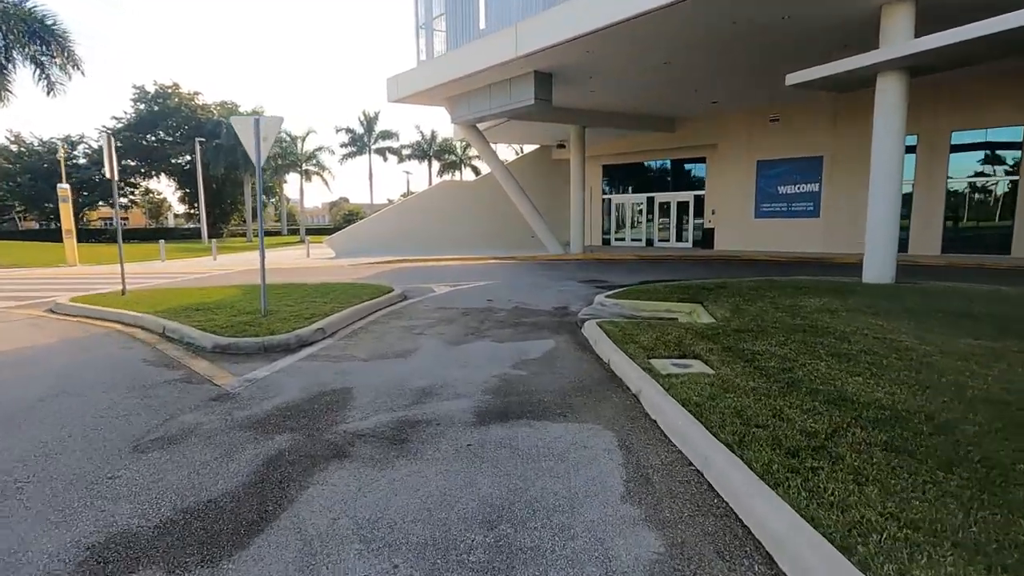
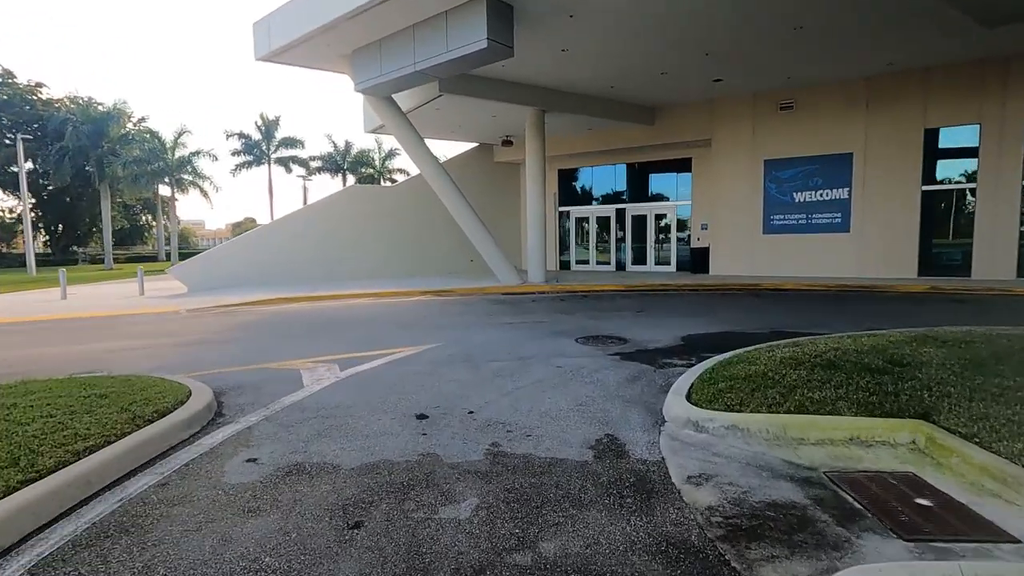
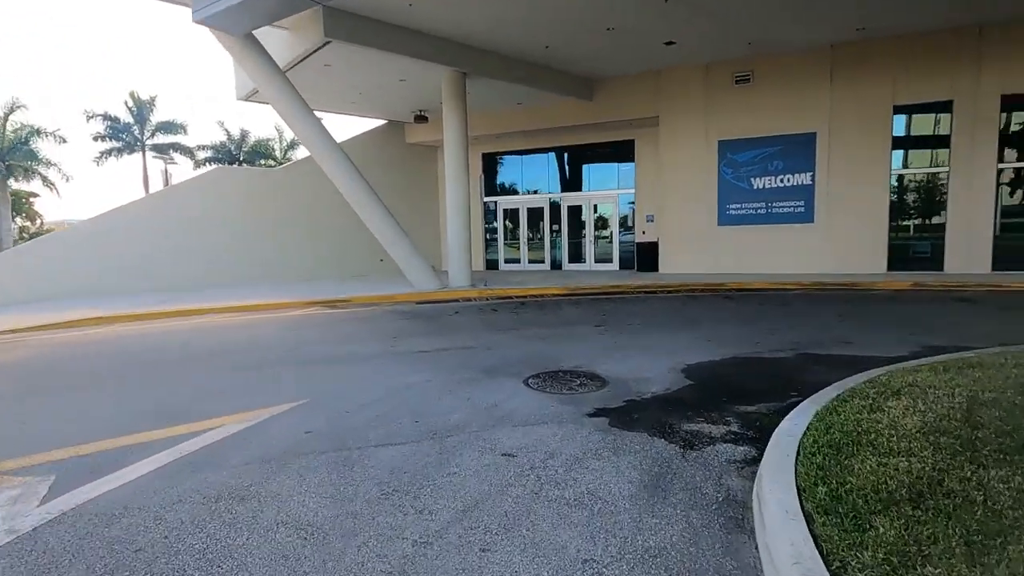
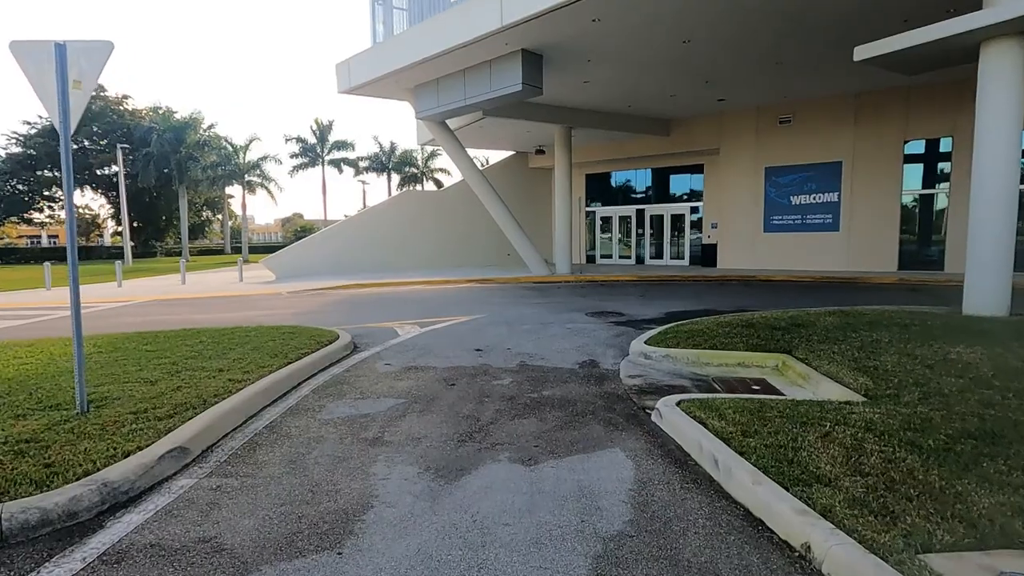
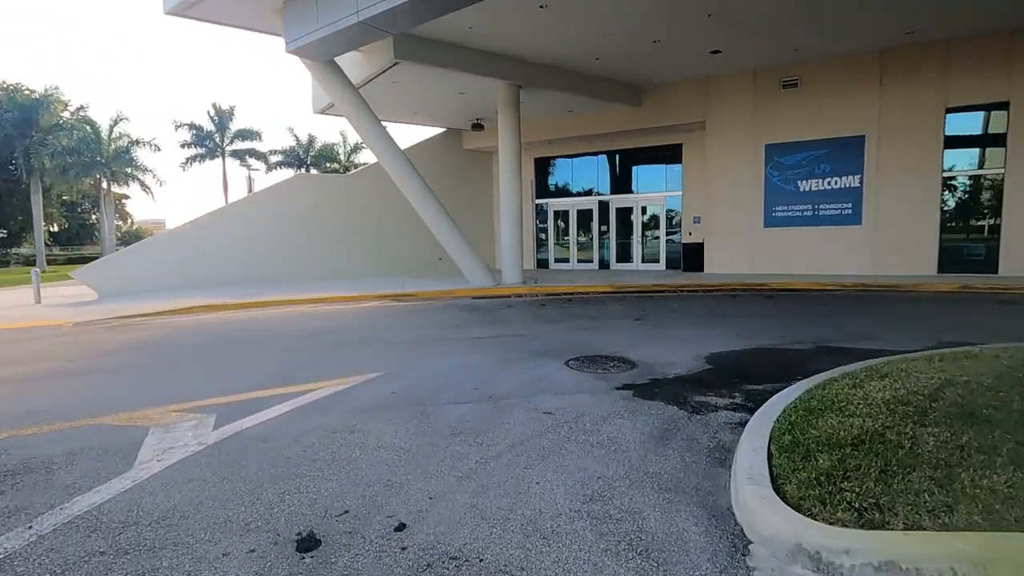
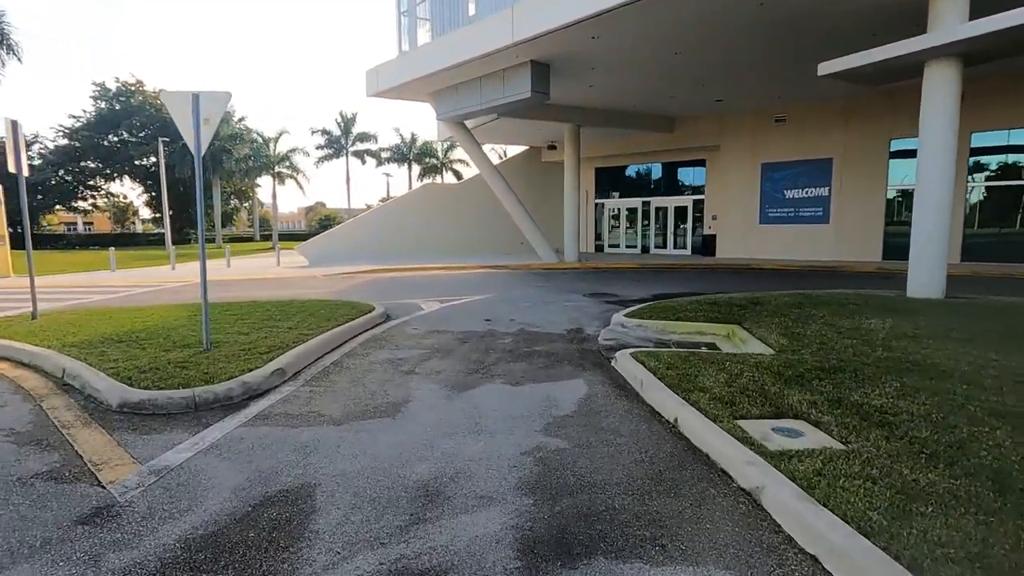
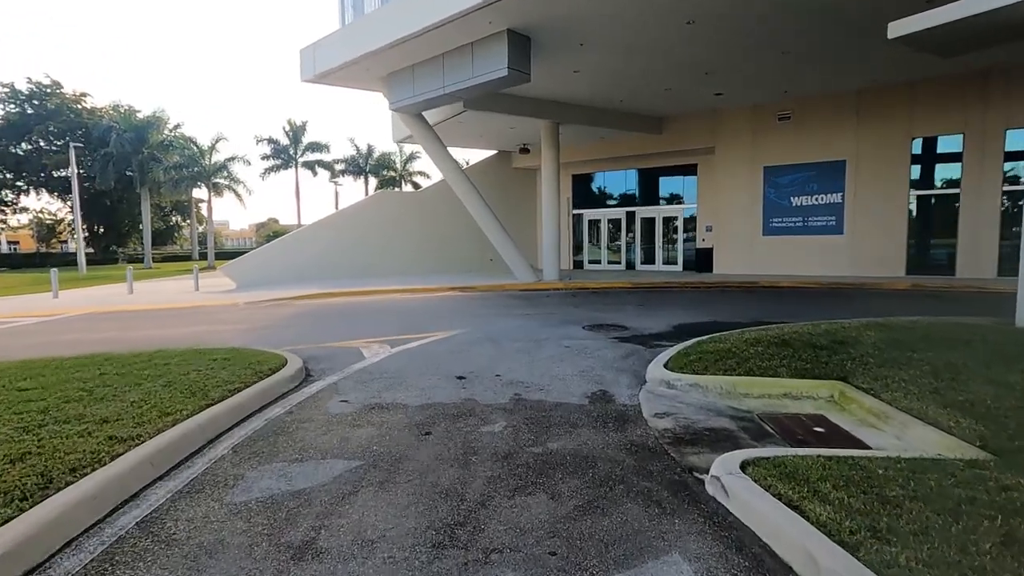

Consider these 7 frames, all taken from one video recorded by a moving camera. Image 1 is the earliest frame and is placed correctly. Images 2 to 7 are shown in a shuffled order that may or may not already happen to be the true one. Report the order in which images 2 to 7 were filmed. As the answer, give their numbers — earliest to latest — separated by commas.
6, 4, 7, 2, 5, 3
